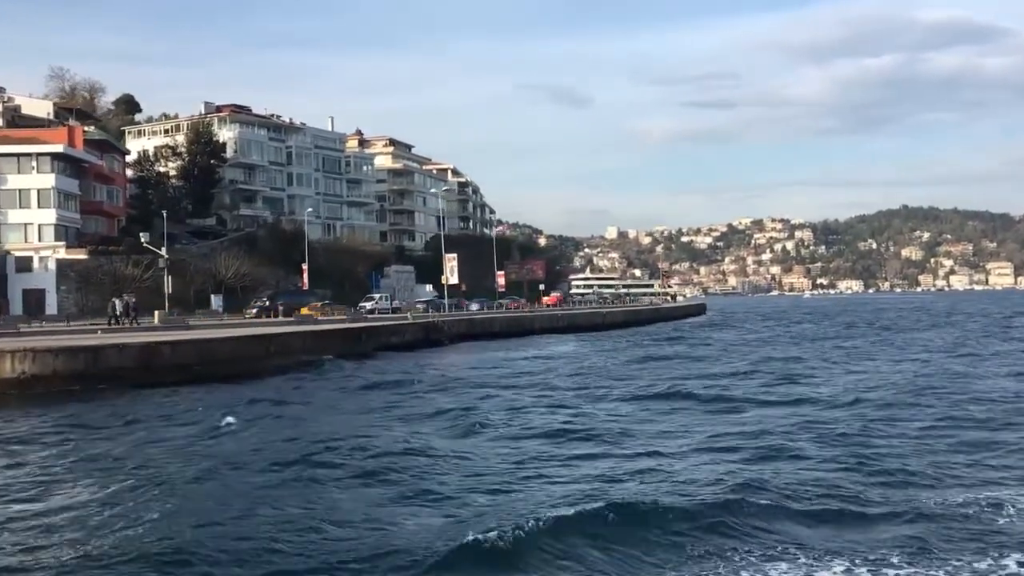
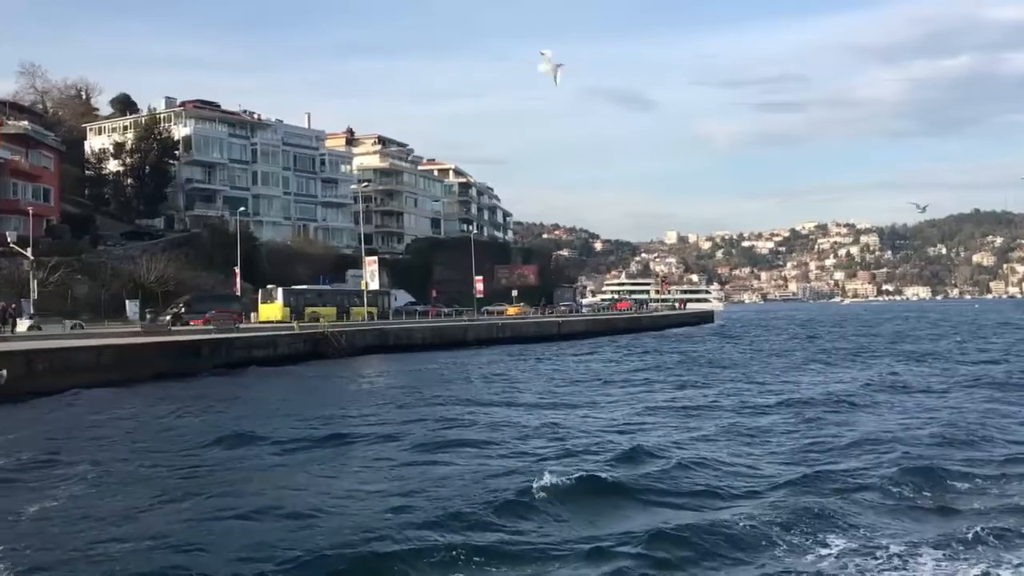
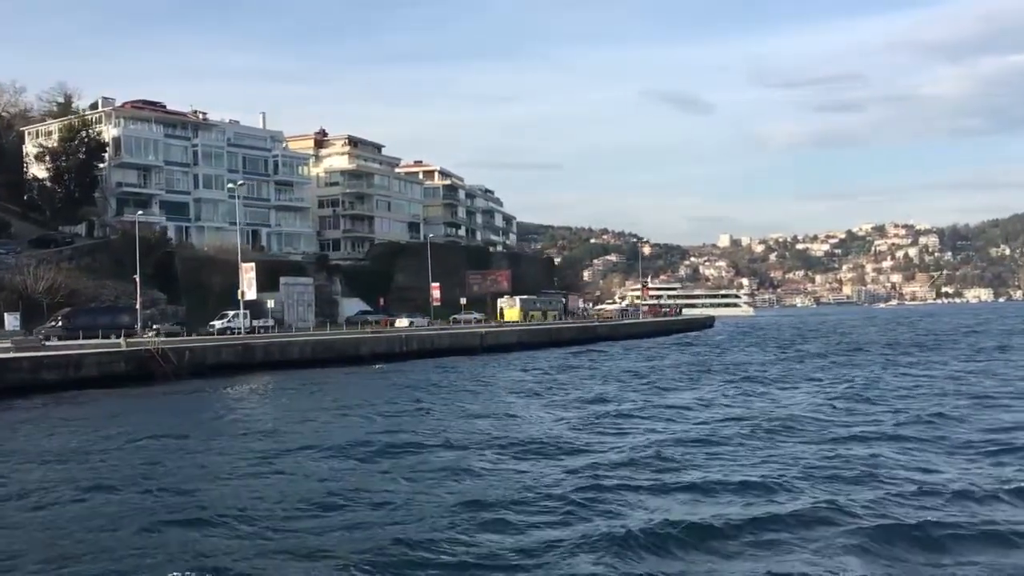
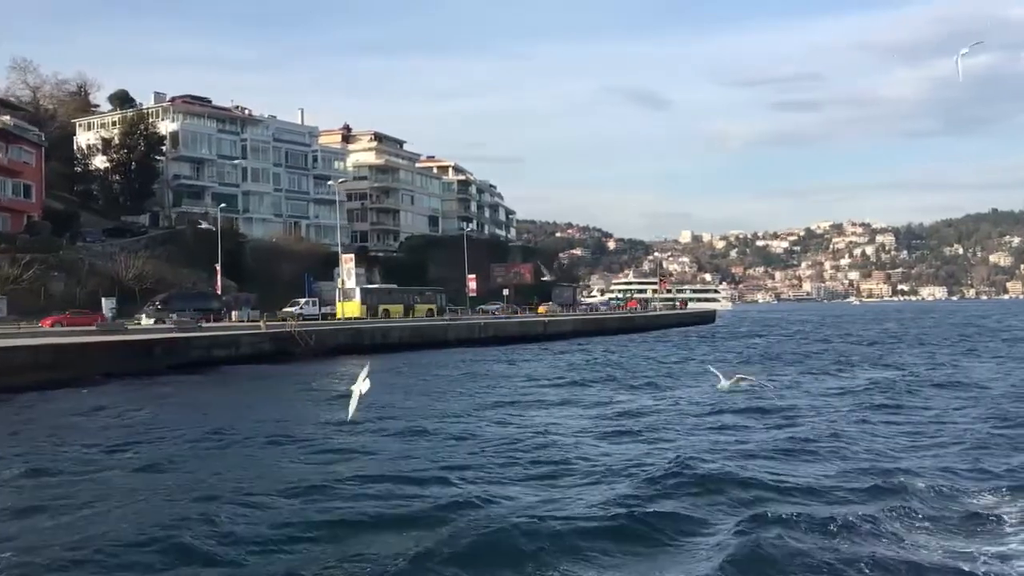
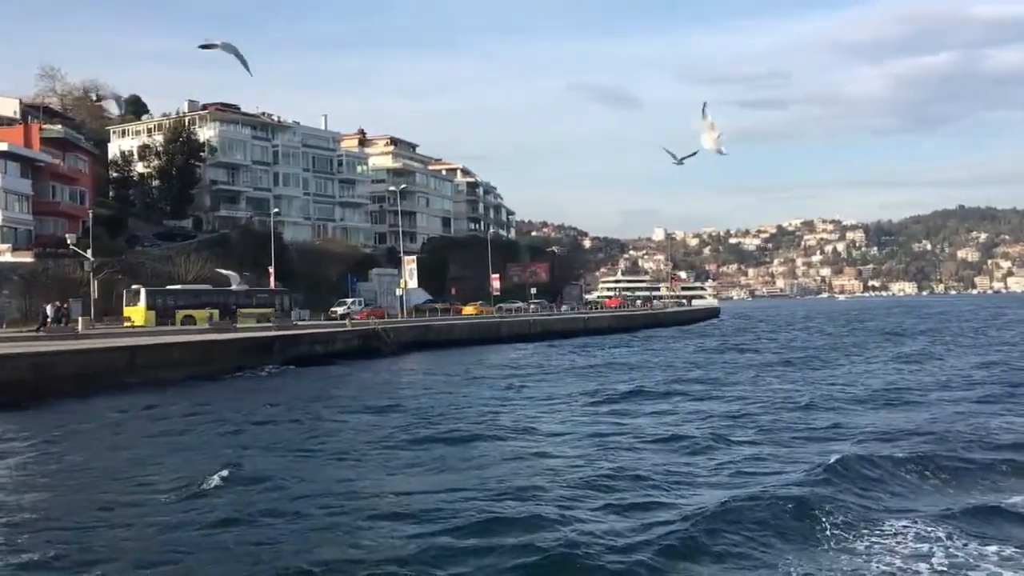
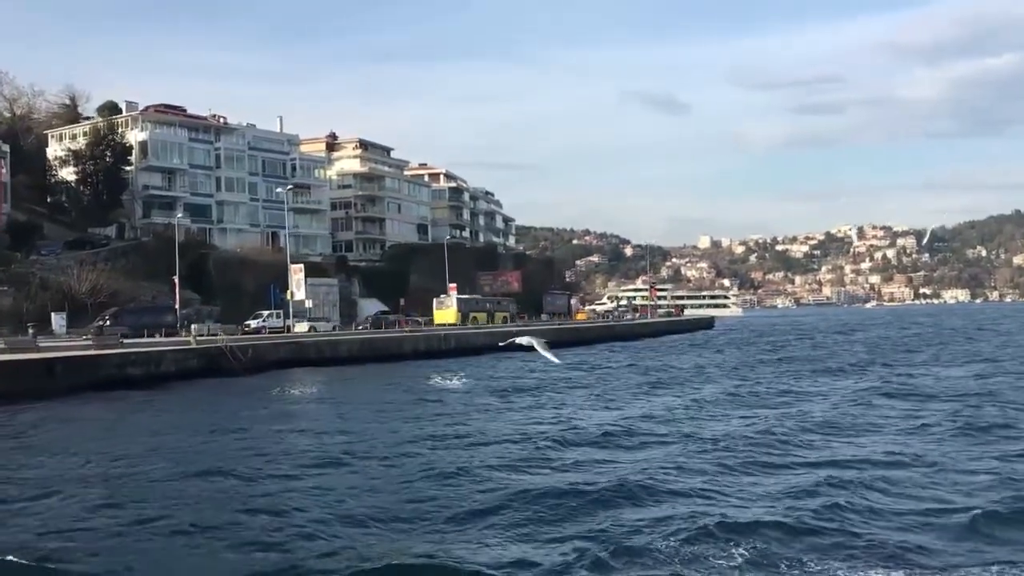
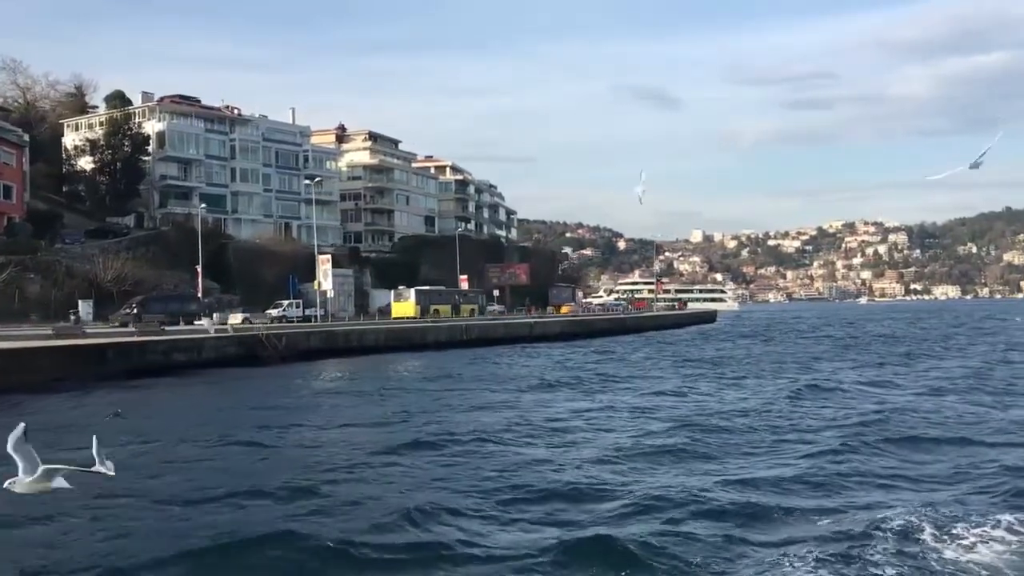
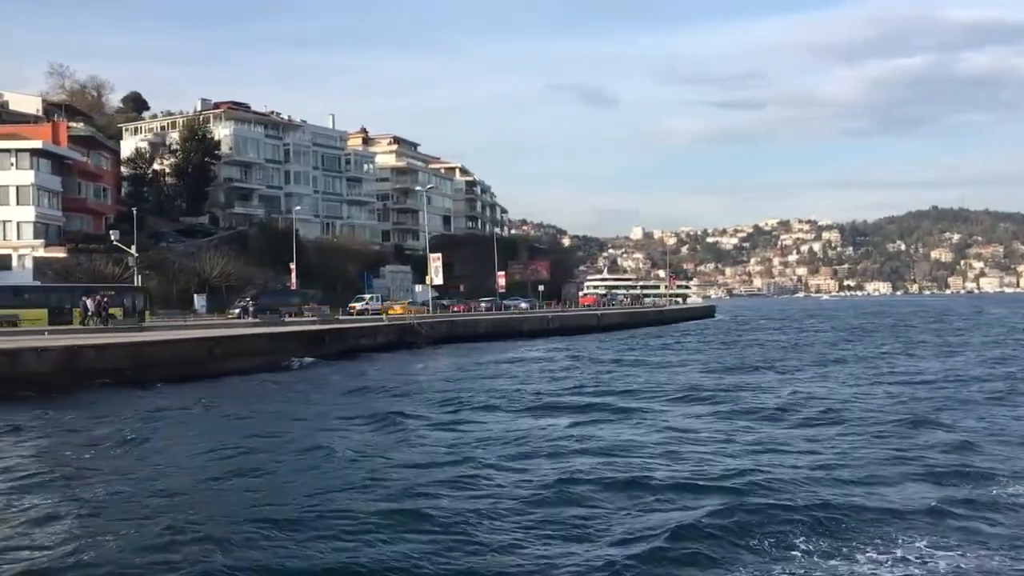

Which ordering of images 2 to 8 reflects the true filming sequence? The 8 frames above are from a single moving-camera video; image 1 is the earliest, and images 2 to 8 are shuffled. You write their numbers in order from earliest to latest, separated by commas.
8, 5, 2, 4, 7, 6, 3
